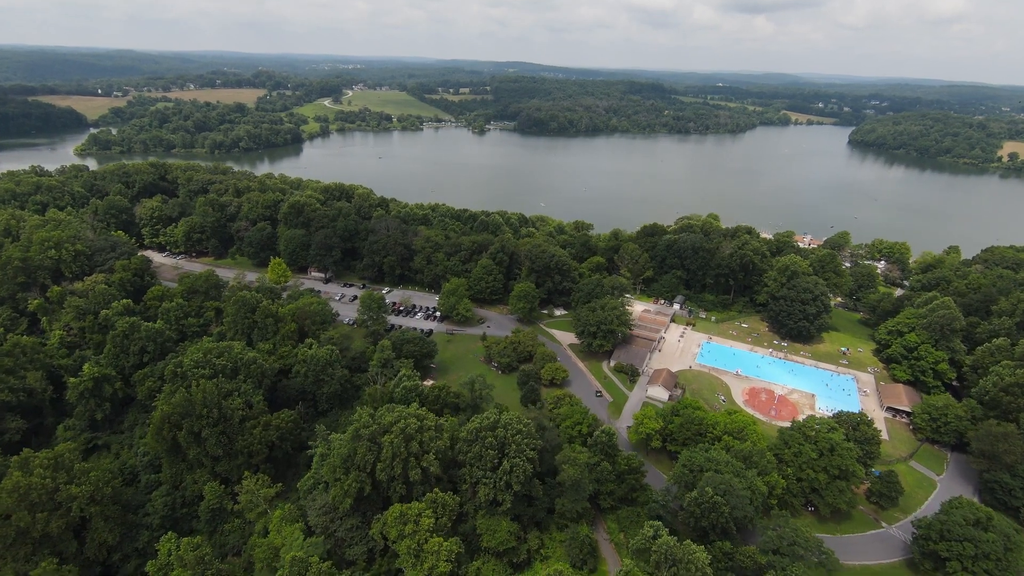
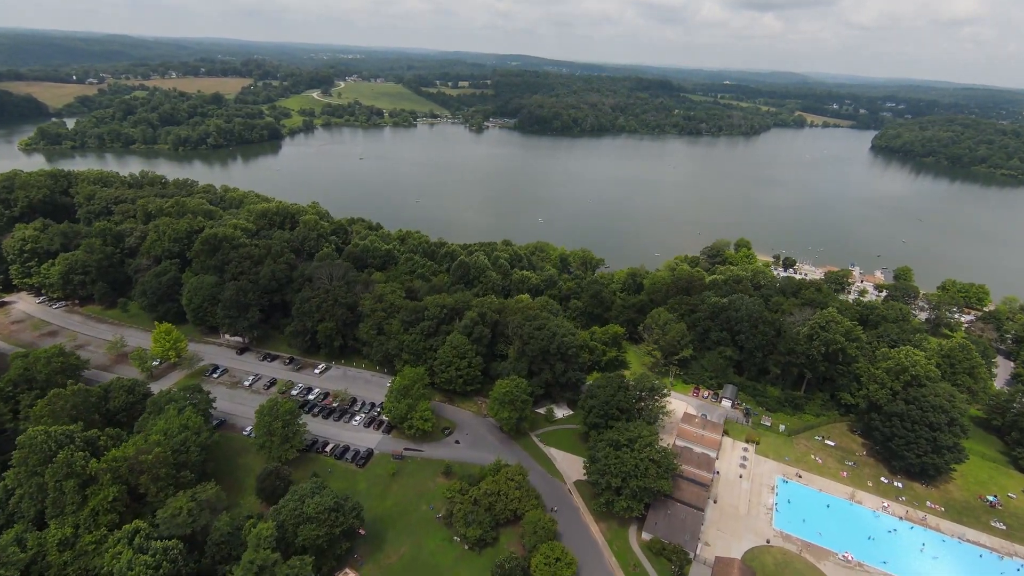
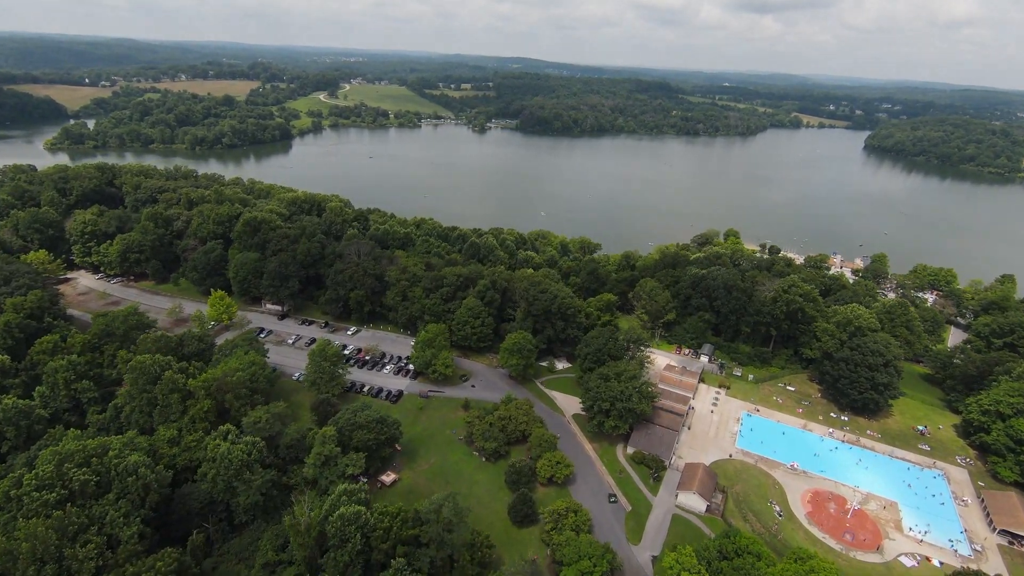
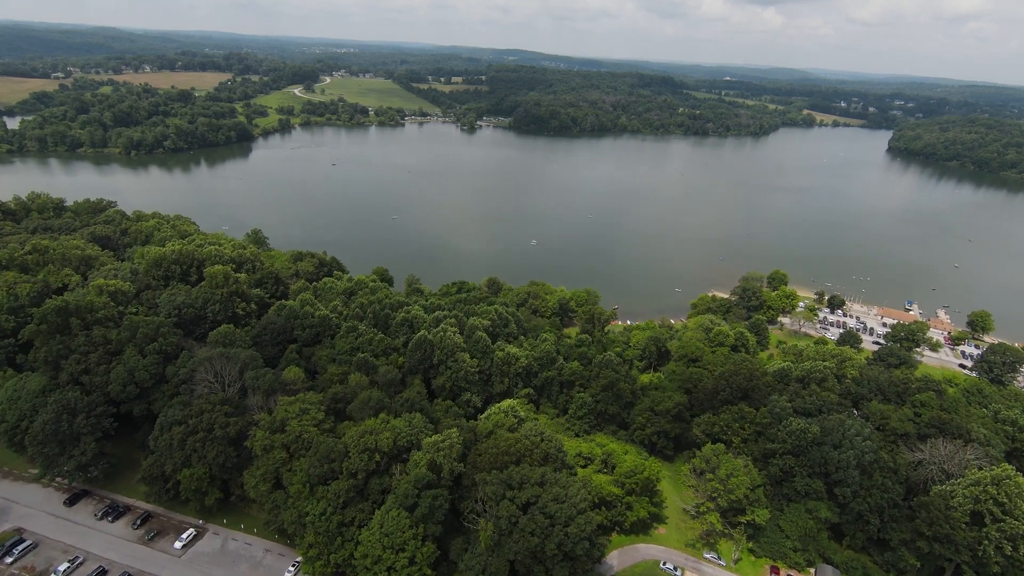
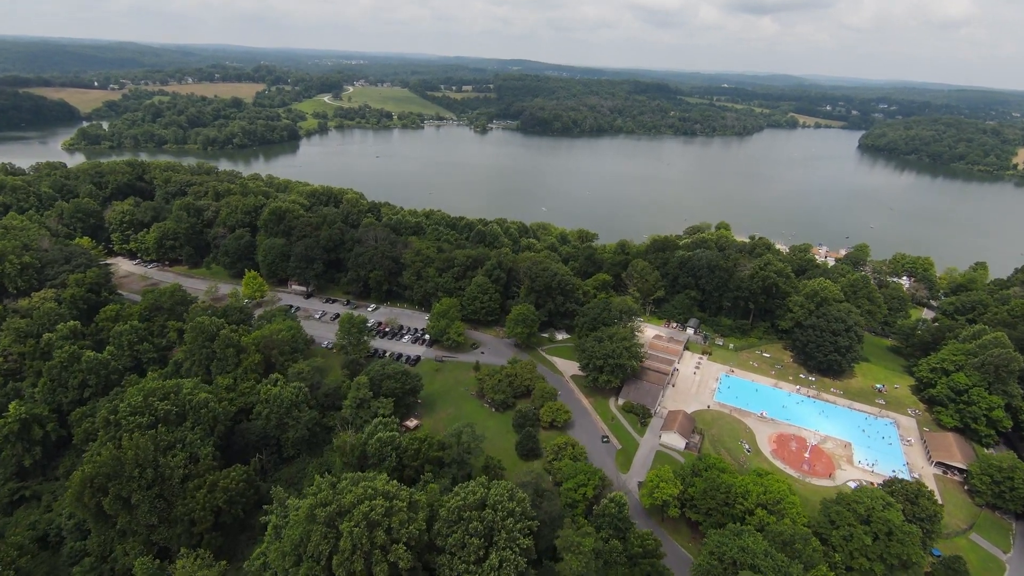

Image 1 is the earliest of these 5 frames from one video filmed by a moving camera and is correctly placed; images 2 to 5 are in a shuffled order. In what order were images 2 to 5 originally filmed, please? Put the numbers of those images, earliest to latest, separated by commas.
5, 3, 2, 4
